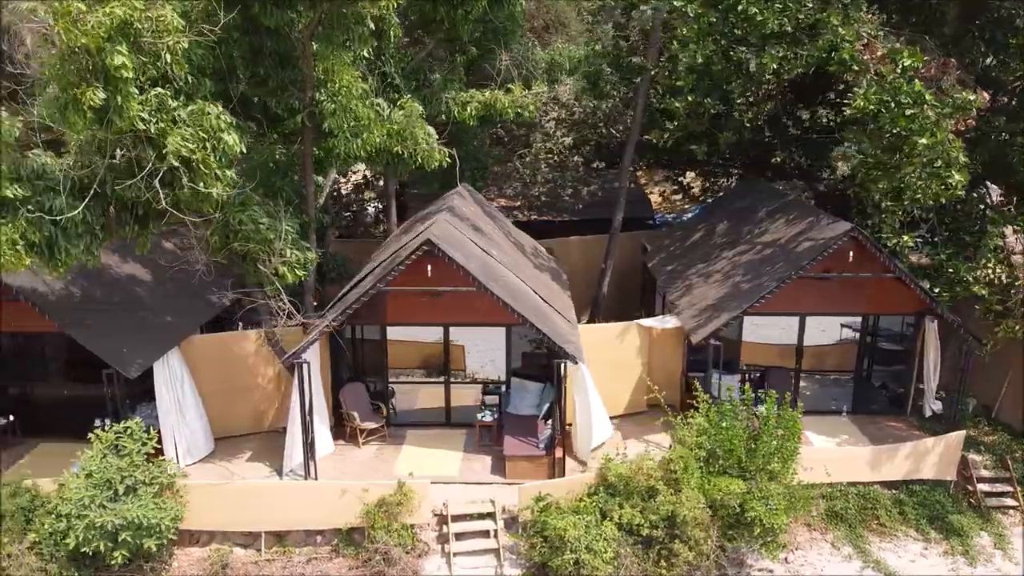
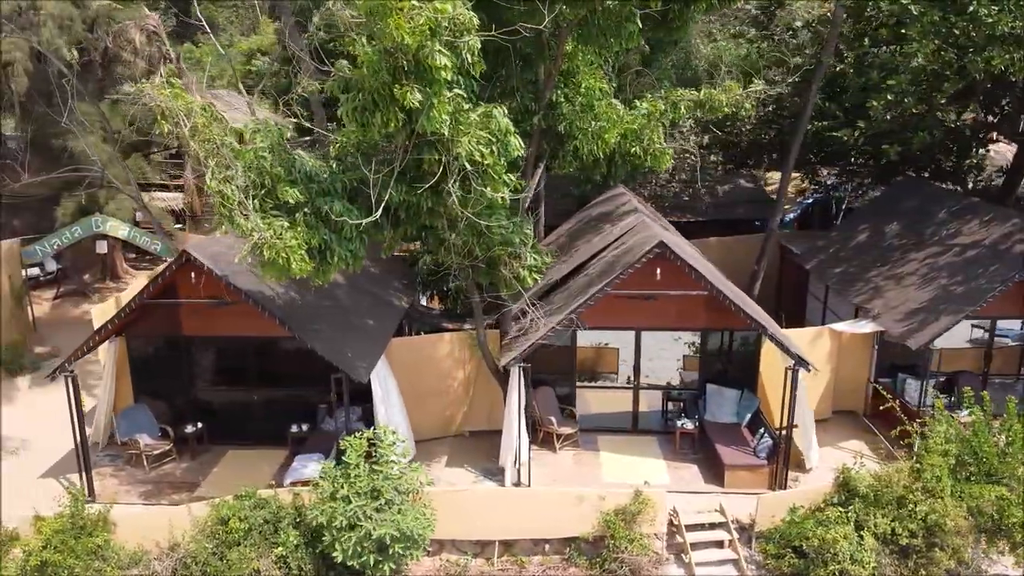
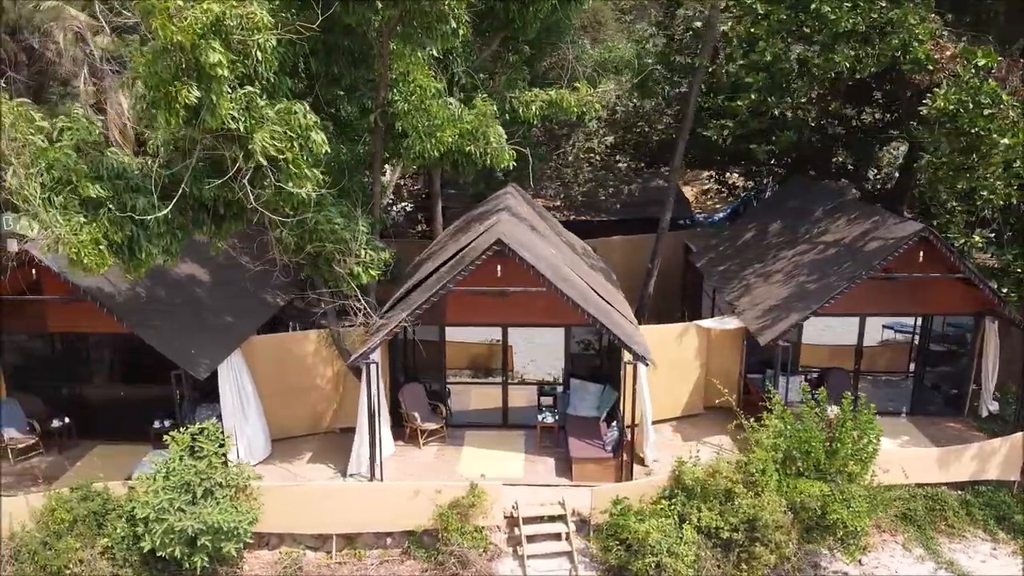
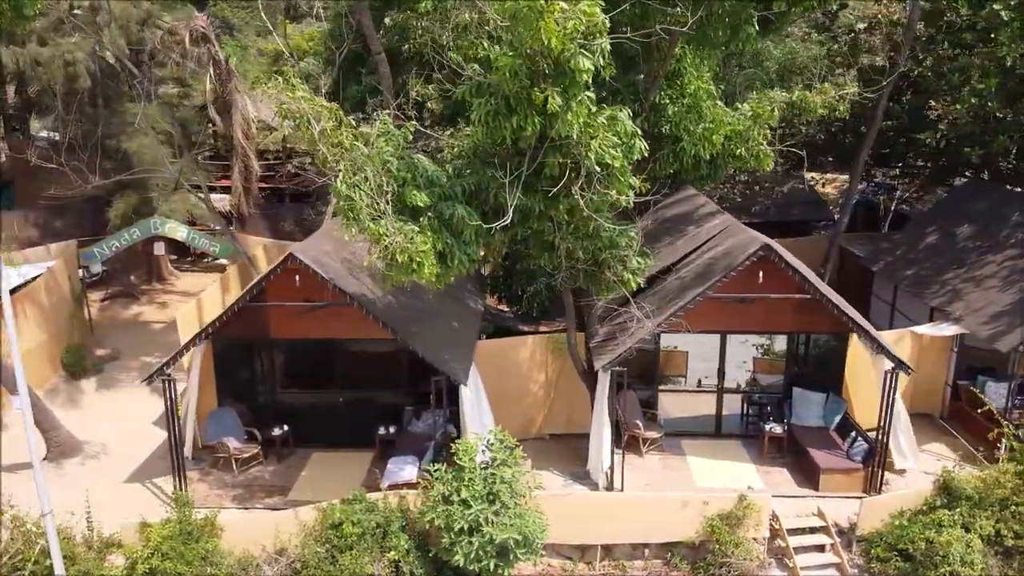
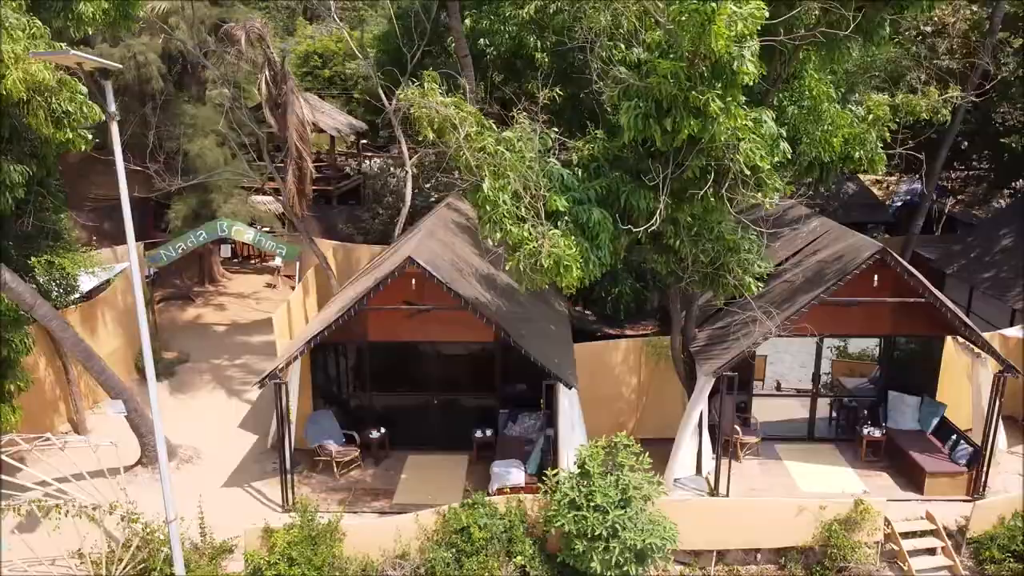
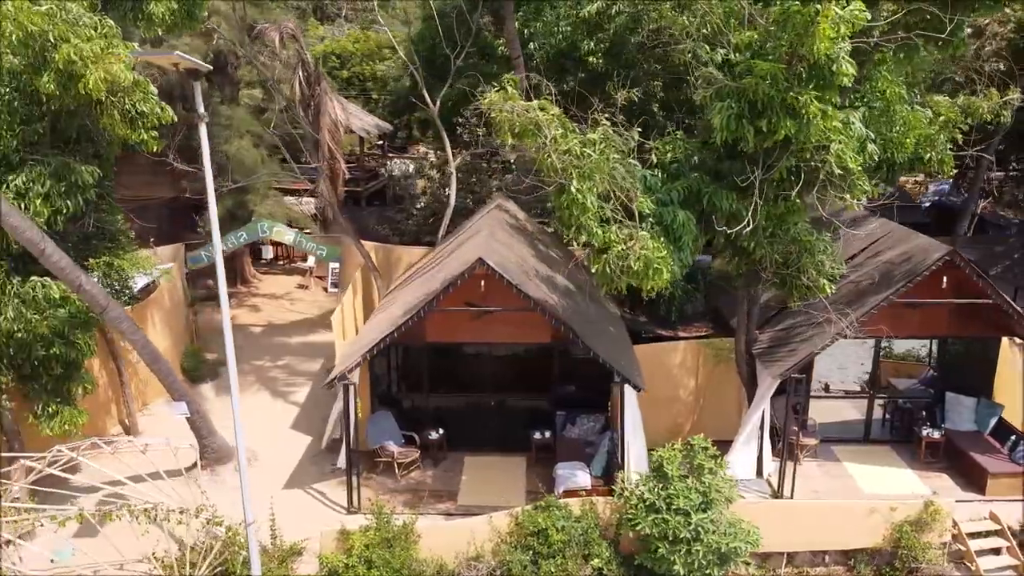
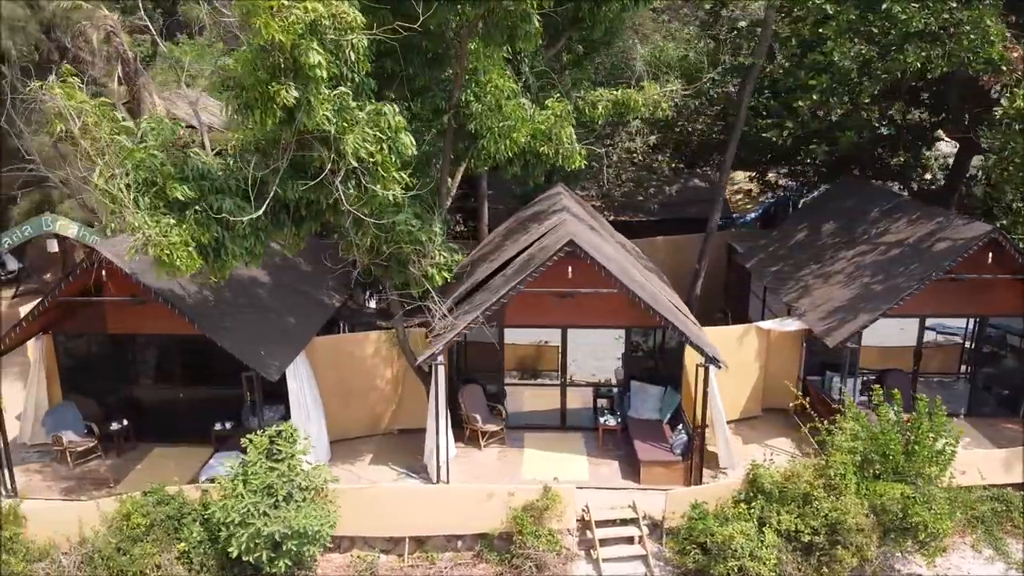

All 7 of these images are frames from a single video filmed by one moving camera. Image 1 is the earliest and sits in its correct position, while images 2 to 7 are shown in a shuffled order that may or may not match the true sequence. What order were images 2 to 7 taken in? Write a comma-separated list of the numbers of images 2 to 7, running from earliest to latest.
3, 7, 2, 4, 5, 6
